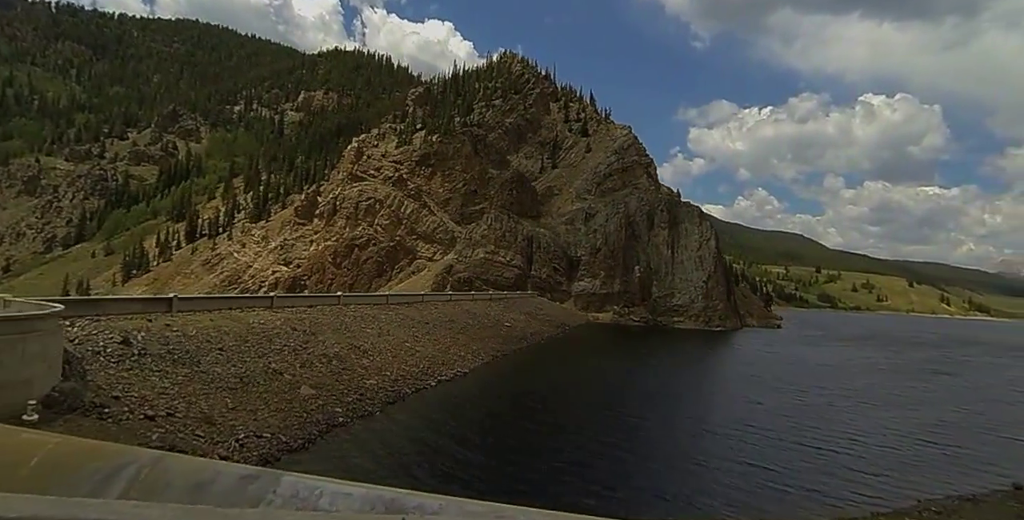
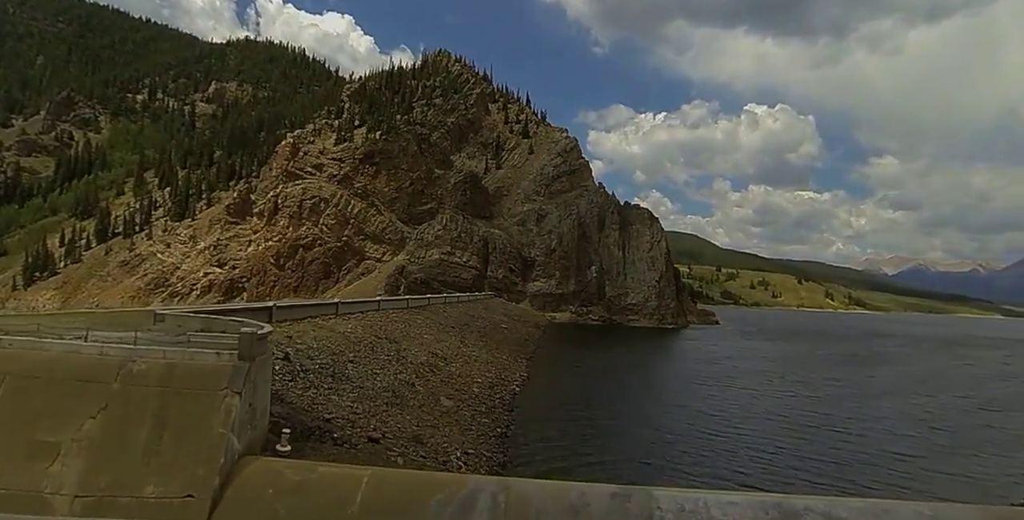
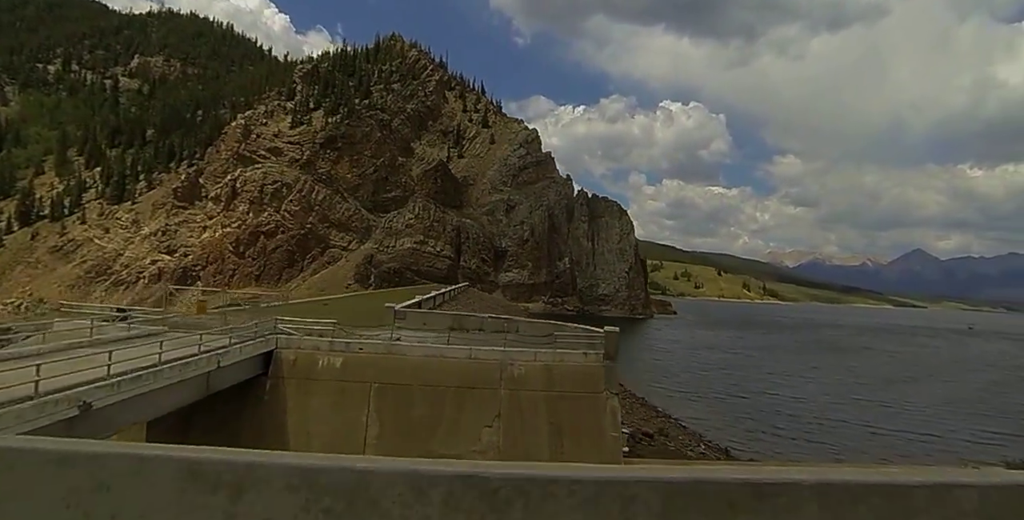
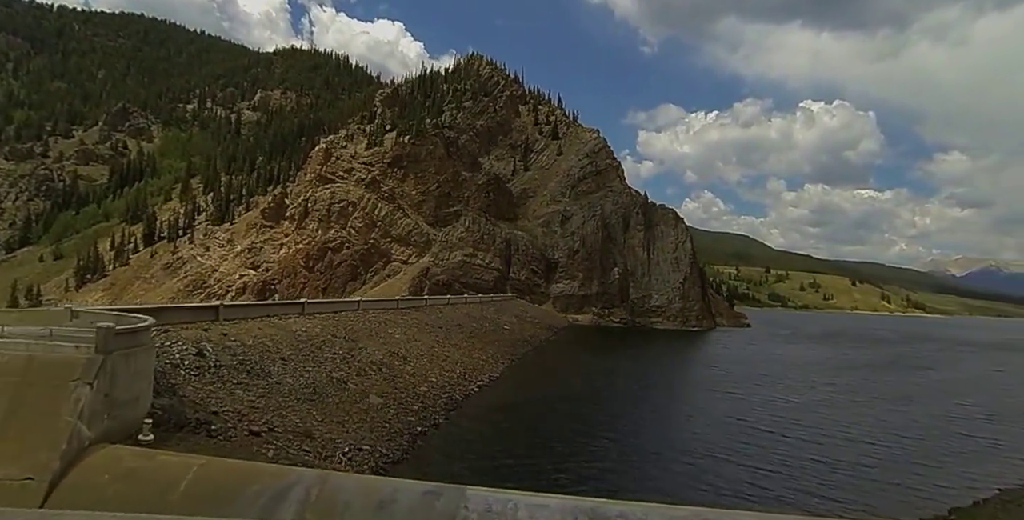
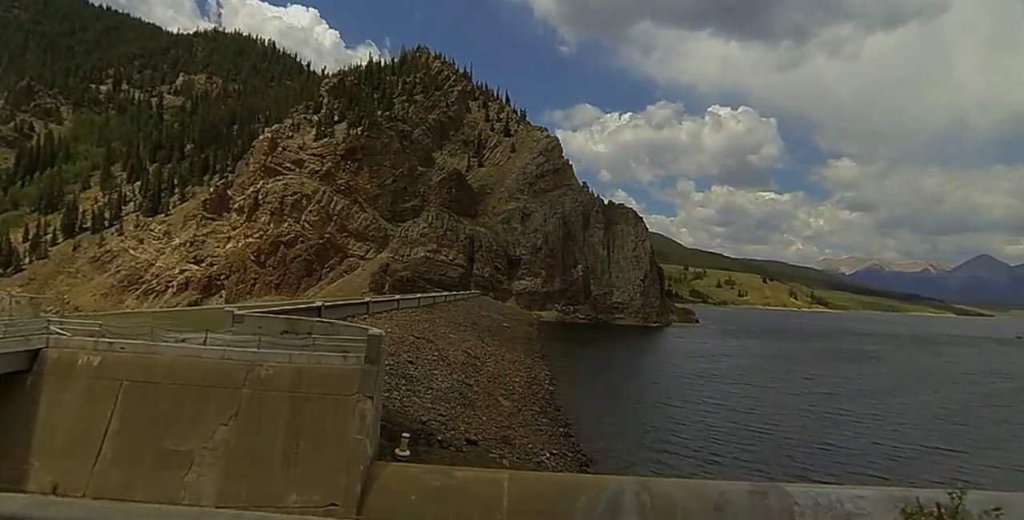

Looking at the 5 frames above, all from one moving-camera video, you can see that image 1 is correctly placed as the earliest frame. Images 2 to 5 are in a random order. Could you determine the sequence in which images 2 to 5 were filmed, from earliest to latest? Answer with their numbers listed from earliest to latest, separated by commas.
4, 2, 5, 3
